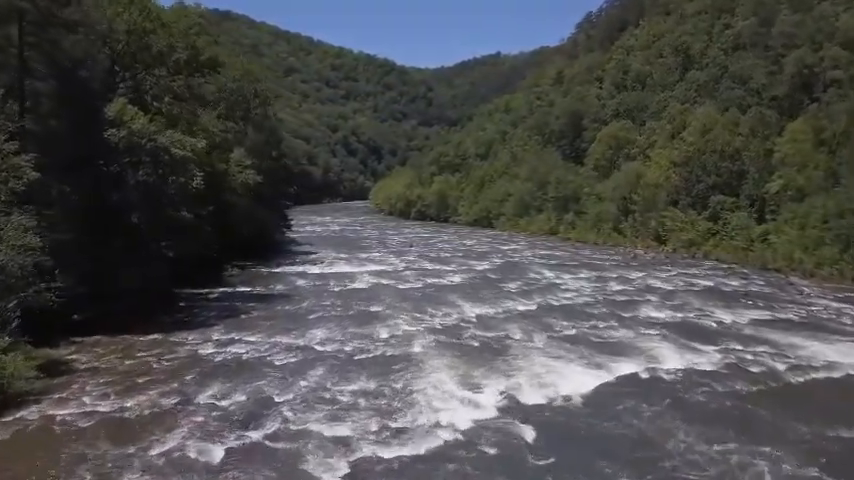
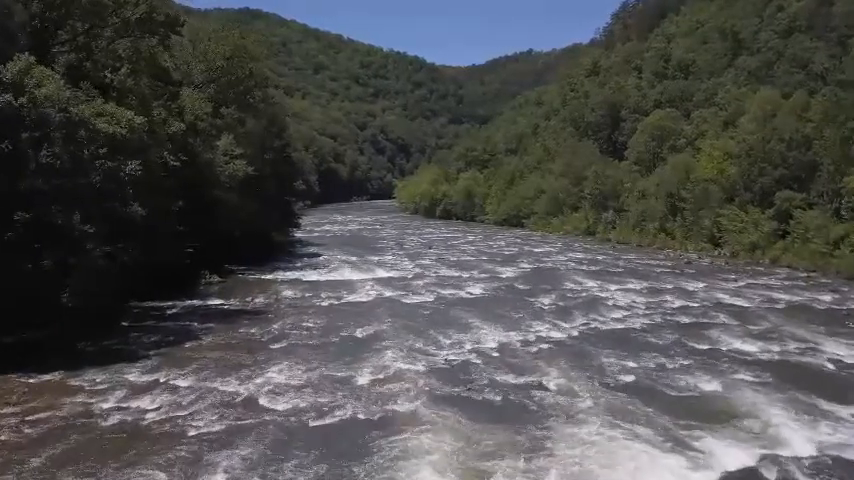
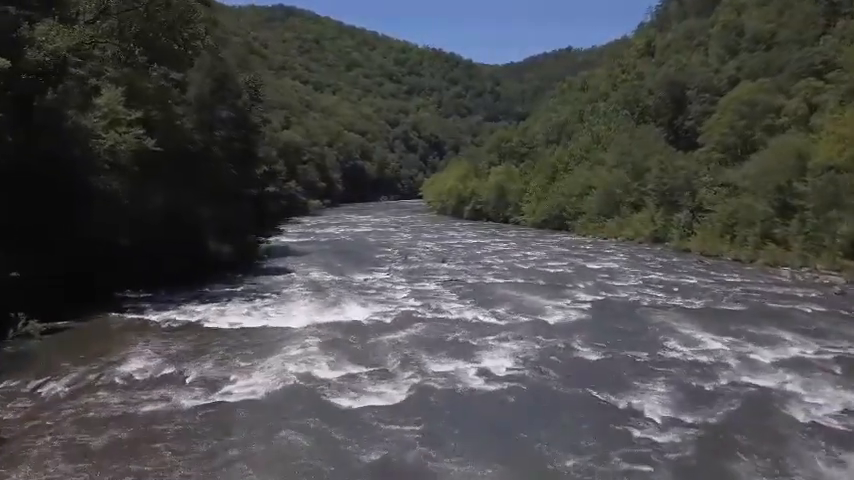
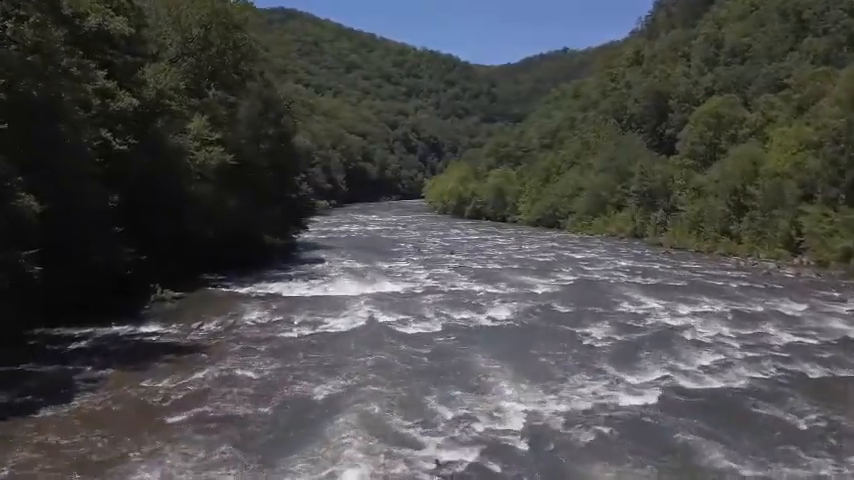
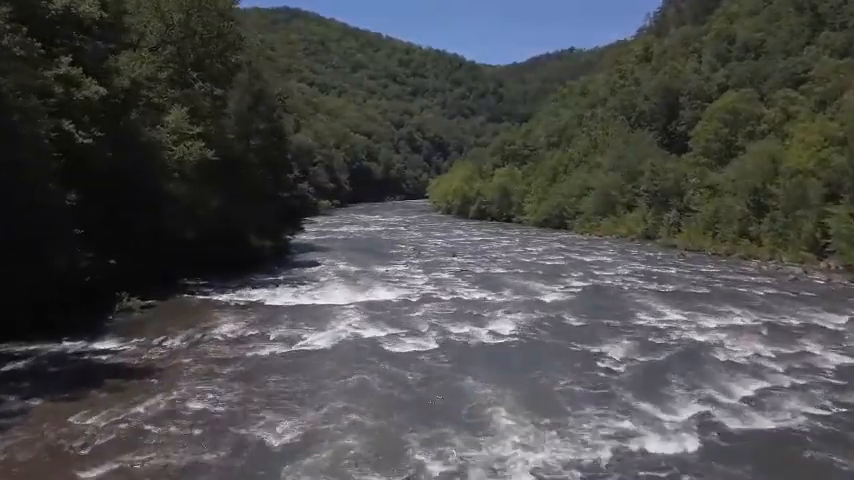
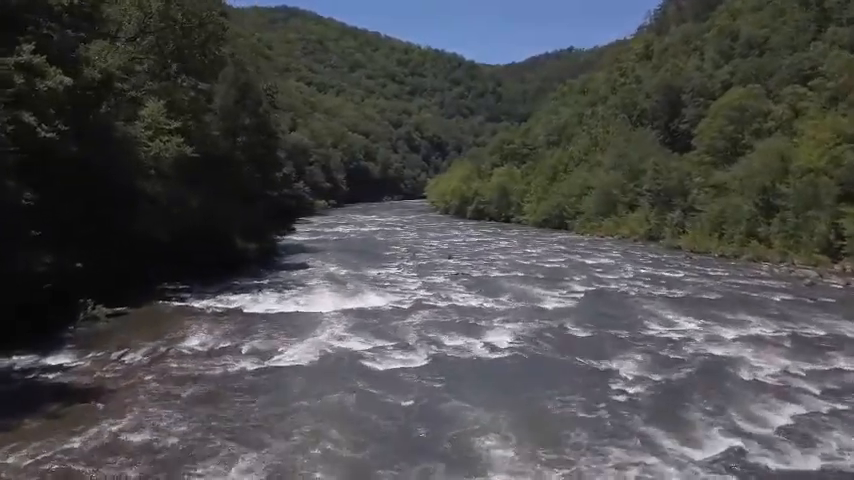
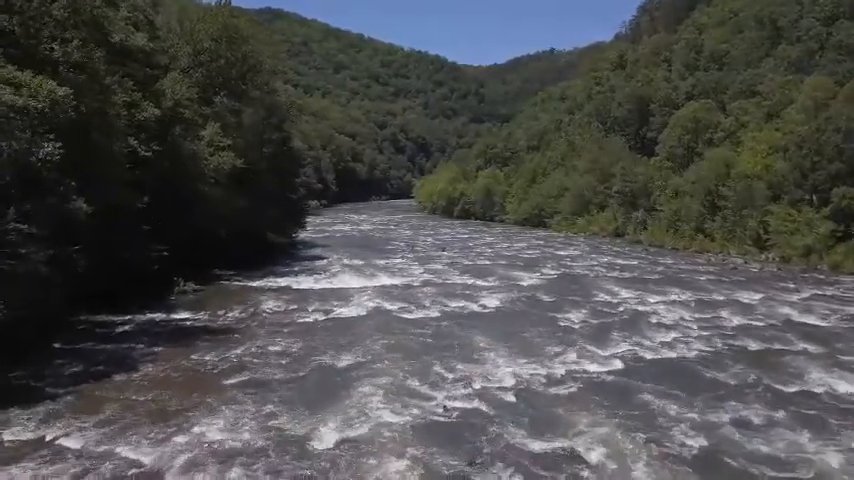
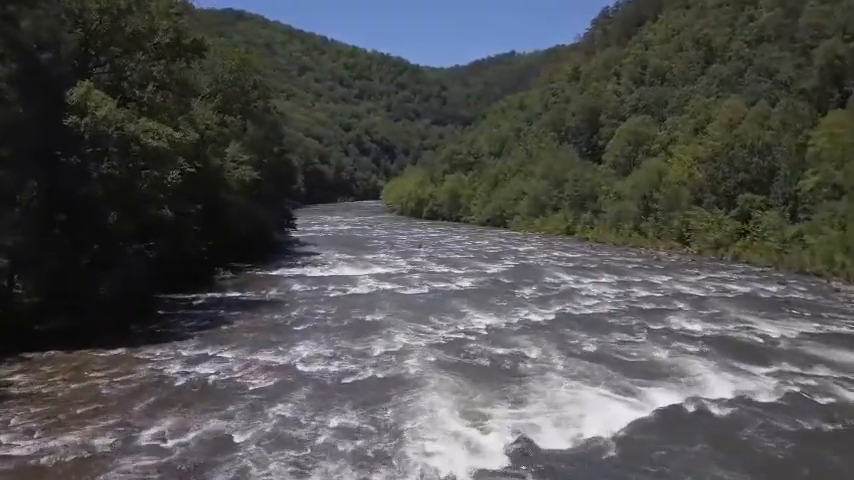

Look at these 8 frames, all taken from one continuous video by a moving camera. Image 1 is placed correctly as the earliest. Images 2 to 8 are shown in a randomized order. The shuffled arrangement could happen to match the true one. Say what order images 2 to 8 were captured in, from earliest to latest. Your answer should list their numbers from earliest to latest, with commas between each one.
8, 2, 7, 4, 5, 6, 3
